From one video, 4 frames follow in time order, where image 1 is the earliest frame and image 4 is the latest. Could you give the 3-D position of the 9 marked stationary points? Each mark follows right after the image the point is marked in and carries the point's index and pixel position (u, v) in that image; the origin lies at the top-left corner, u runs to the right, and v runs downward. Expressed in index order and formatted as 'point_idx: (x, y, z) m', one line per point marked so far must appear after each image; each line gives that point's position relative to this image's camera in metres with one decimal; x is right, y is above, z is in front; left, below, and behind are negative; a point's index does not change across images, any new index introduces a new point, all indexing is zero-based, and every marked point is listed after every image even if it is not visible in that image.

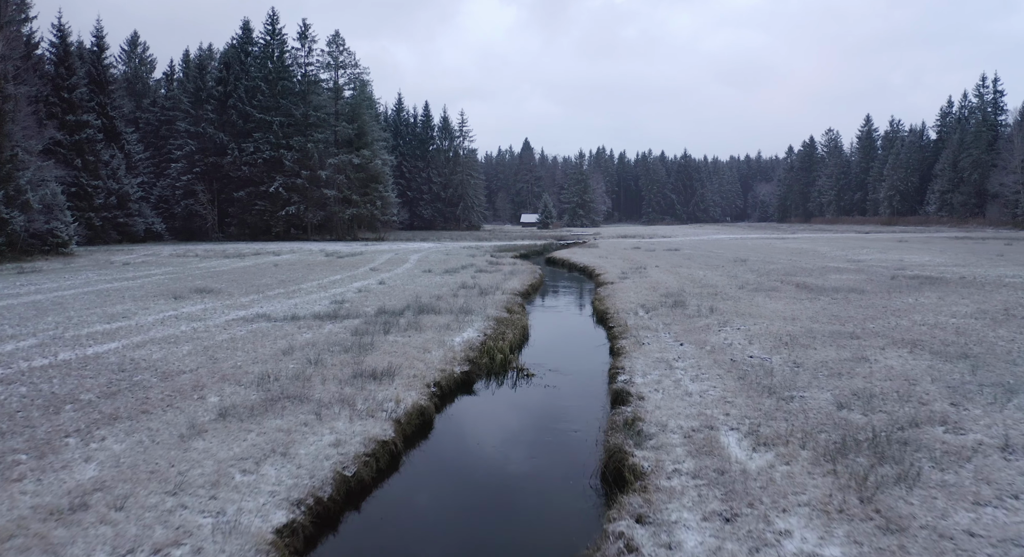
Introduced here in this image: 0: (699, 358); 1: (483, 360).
0: (+3.4, -1.5, +11.9) m
1: (-0.6, -1.6, +12.5) m
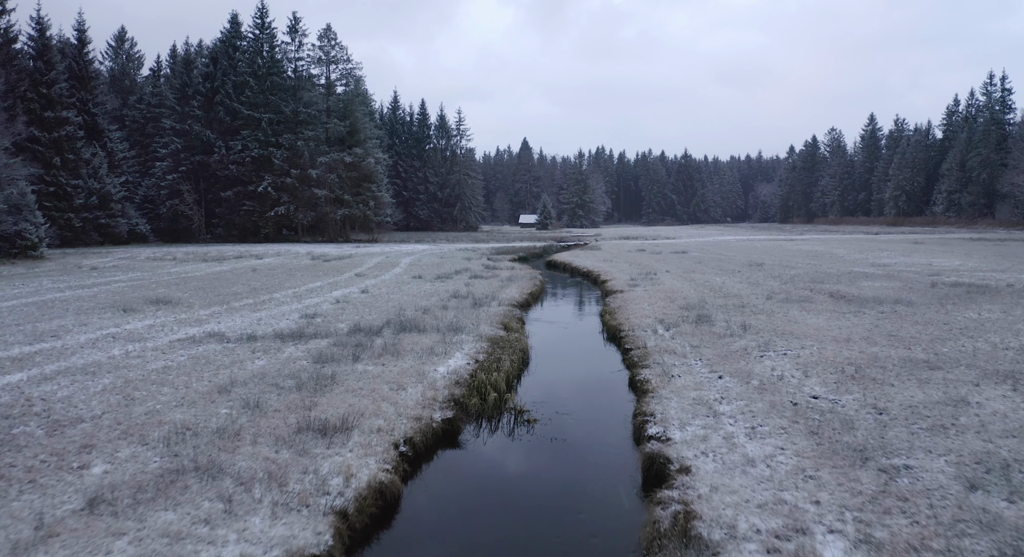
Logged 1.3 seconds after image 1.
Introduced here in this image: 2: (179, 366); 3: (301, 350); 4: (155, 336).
0: (+3.4, -1.7, +9.3) m
1: (-0.6, -1.8, +9.9) m
2: (-6.0, -1.6, +11.9) m
3: (-4.2, -1.4, +12.9) m
4: (-8.2, -1.3, +14.9) m
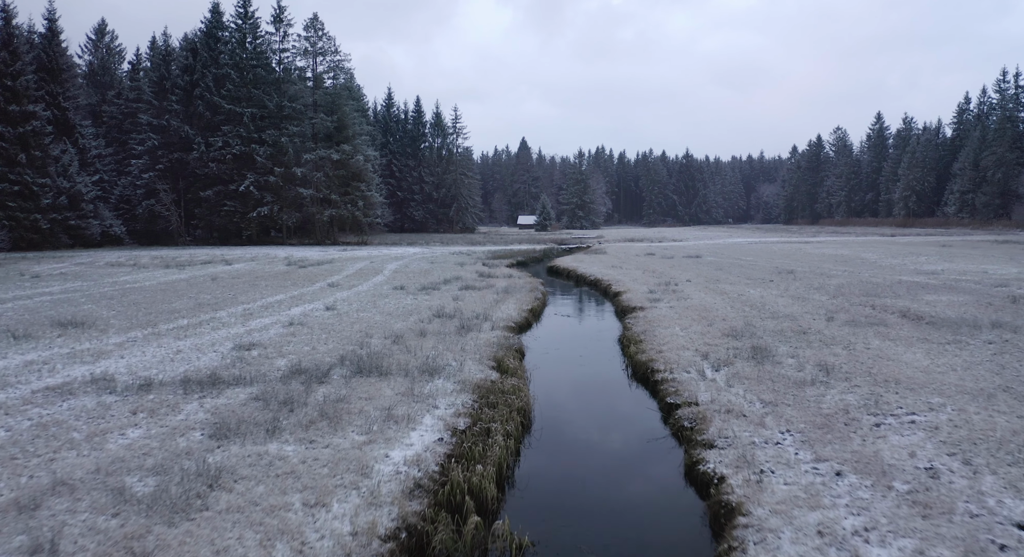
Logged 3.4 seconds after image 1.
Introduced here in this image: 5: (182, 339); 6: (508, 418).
0: (+3.3, -2.1, +5.3) m
1: (-0.7, -2.2, +6.0) m
2: (-6.1, -2.0, +7.9) m
3: (-4.2, -1.8, +9.0) m
4: (-8.2, -1.7, +10.9) m
5: (-7.3, -1.3, +14.3) m
6: (0.0, -1.9, +9.1) m
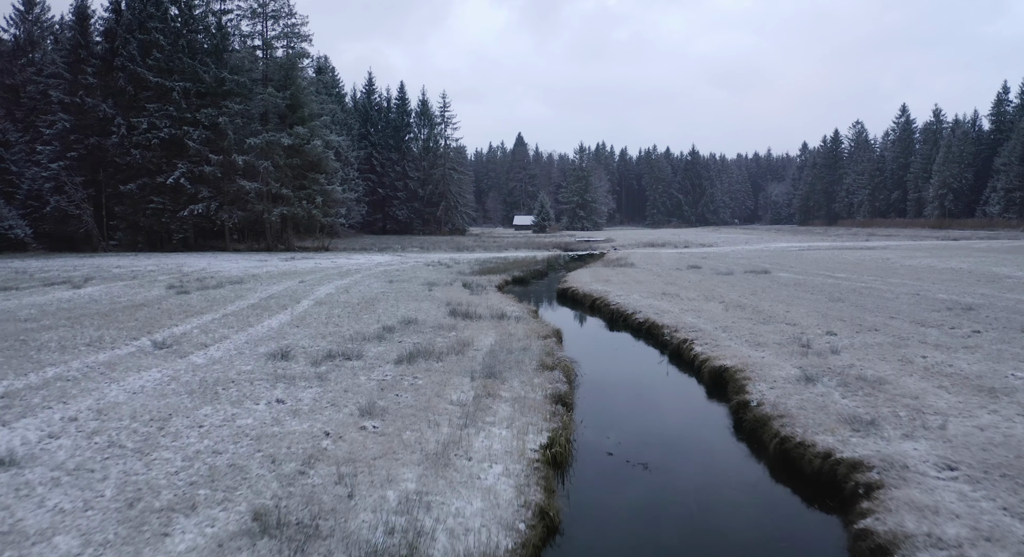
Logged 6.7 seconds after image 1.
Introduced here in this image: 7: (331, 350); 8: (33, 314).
0: (+3.3, -3.2, -6.3) m
1: (-0.7, -3.3, -5.7) m
2: (-6.2, -3.0, -3.8) m
3: (-4.3, -2.9, -2.7) m
4: (-8.3, -2.8, -0.8) m
5: (-7.3, -2.4, +2.6) m
6: (-0.1, -2.9, -2.5) m
7: (-3.5, -1.4, +11.6) m
8: (-13.1, -1.0, +17.4) m
